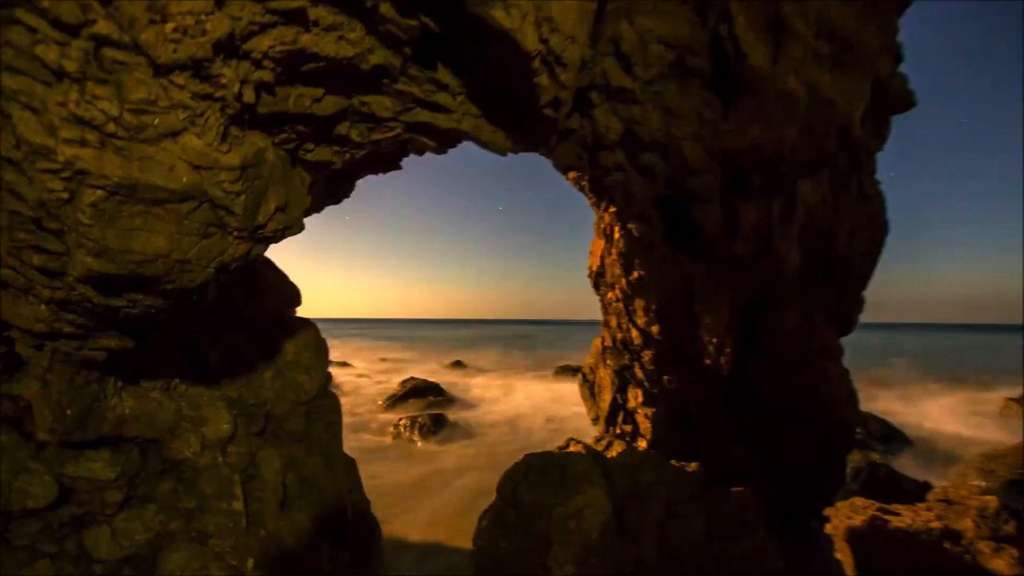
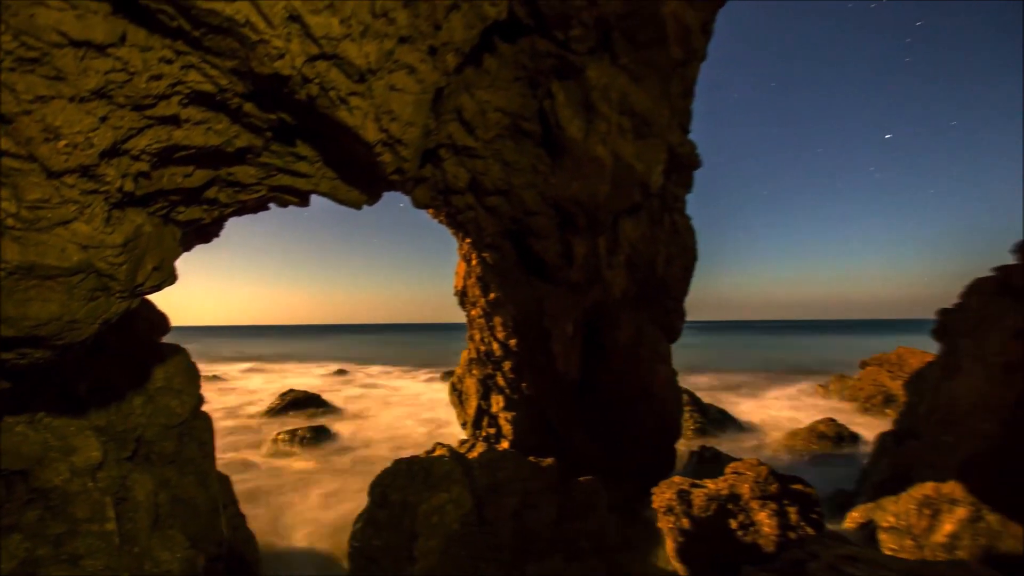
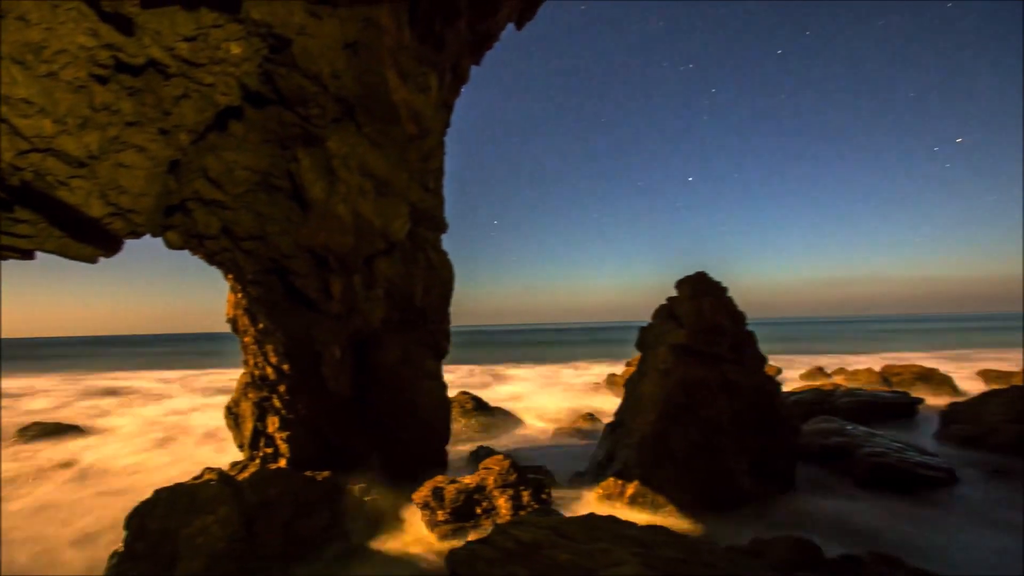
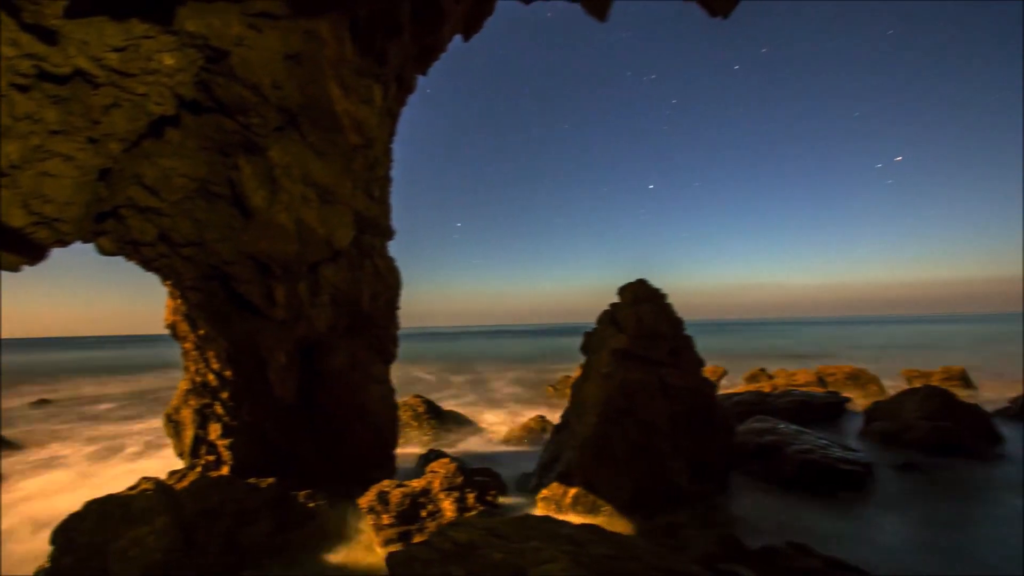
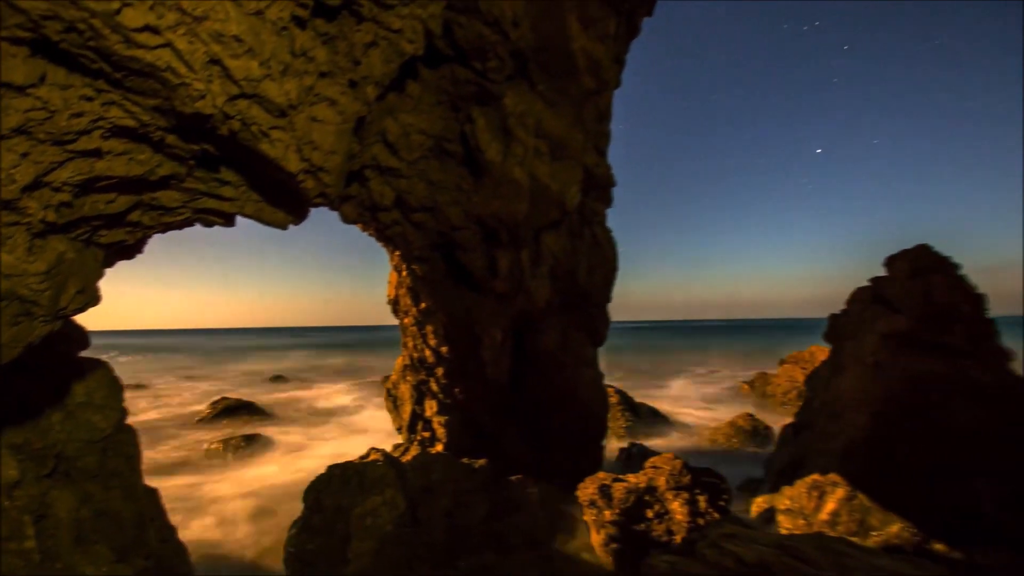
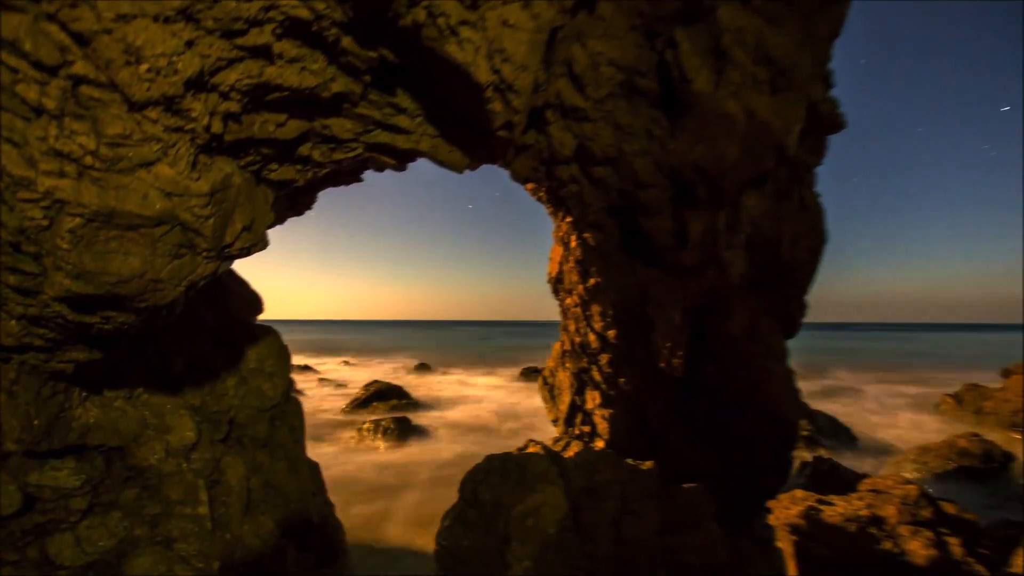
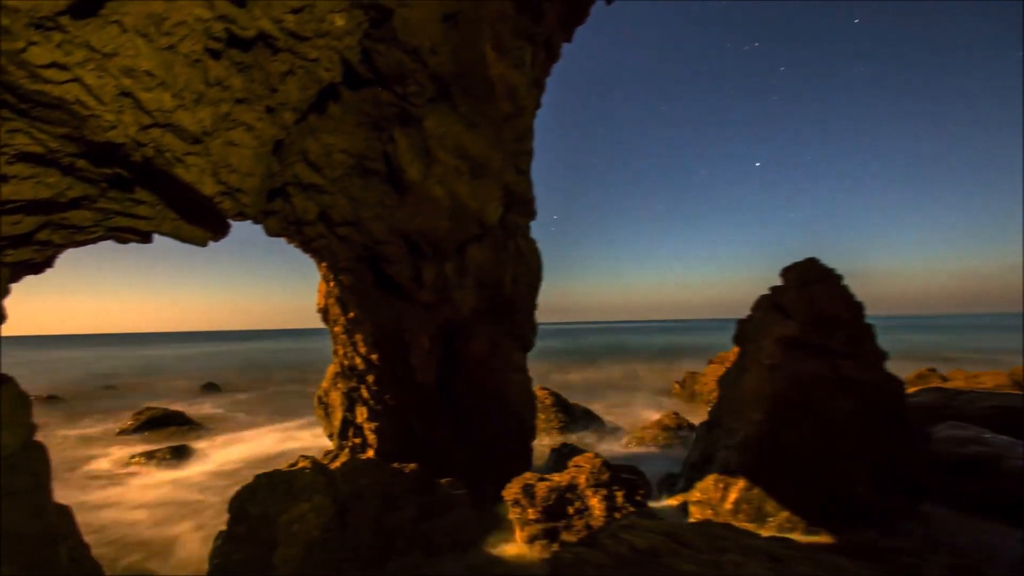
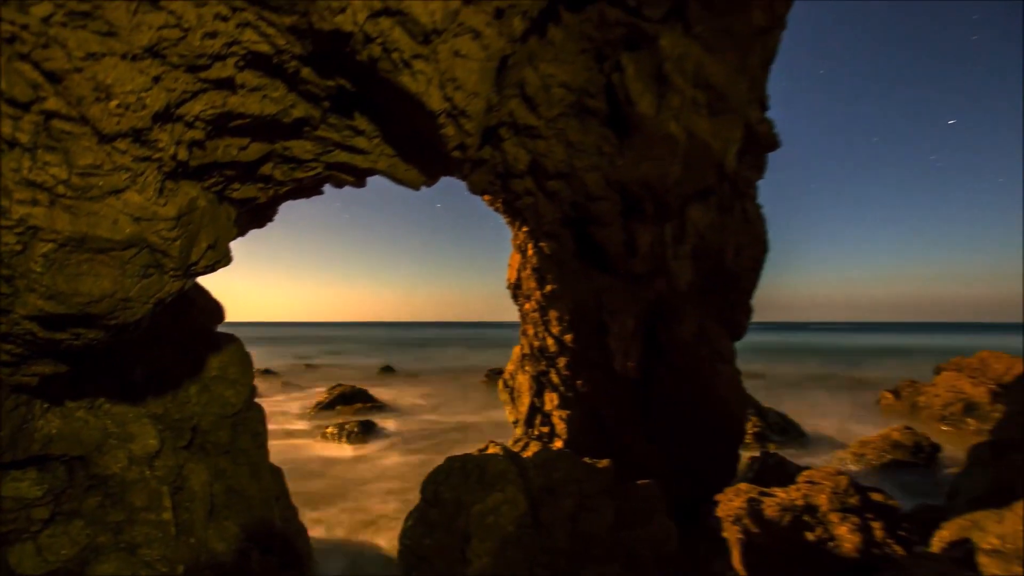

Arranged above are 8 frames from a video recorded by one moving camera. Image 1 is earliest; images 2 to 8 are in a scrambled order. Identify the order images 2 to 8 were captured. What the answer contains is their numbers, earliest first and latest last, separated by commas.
6, 8, 2, 5, 7, 3, 4
